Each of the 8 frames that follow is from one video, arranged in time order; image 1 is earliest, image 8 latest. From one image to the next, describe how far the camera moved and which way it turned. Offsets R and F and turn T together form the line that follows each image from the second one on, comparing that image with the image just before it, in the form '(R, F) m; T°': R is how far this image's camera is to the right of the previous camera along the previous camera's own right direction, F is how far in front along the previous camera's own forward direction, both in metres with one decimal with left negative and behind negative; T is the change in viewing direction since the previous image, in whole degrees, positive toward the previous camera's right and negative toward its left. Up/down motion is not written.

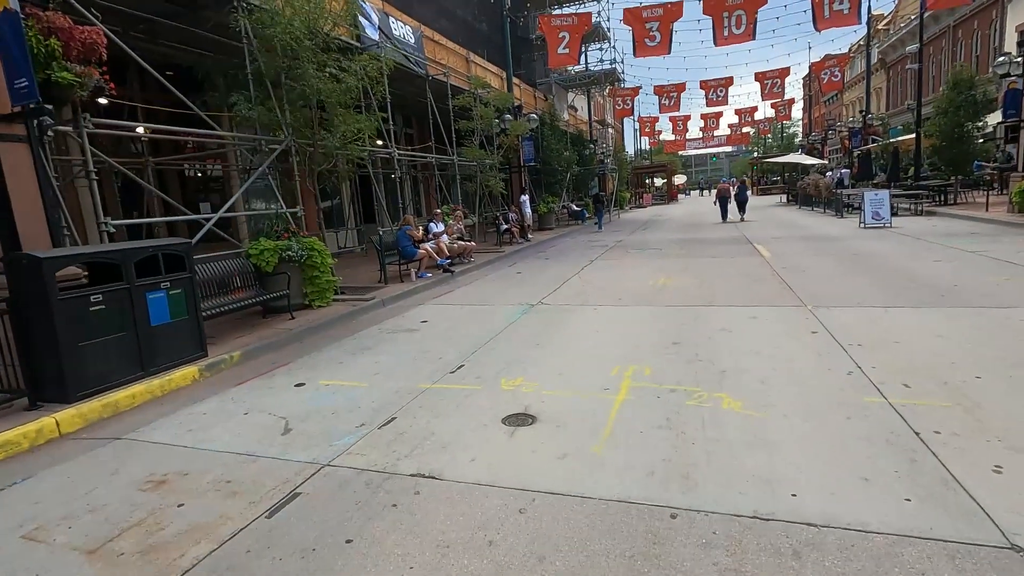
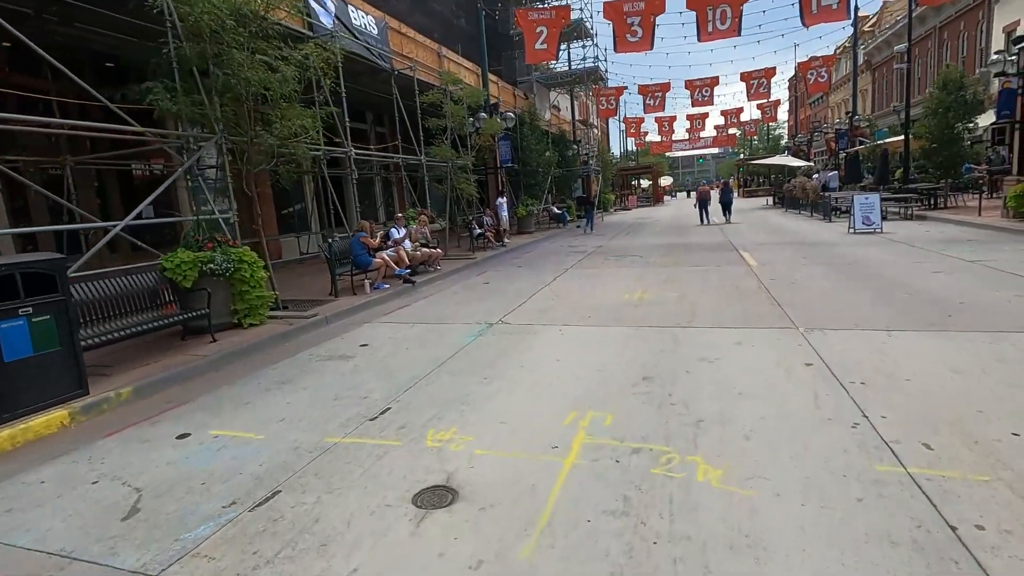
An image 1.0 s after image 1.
(+0.5, +1.0) m; +1°
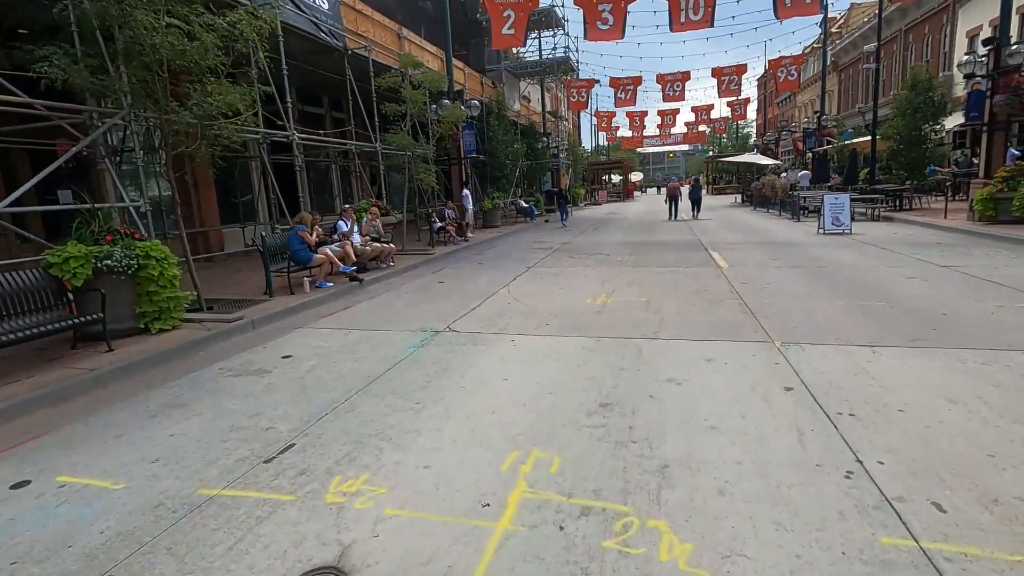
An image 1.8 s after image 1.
(+0.3, +0.8) m; +3°
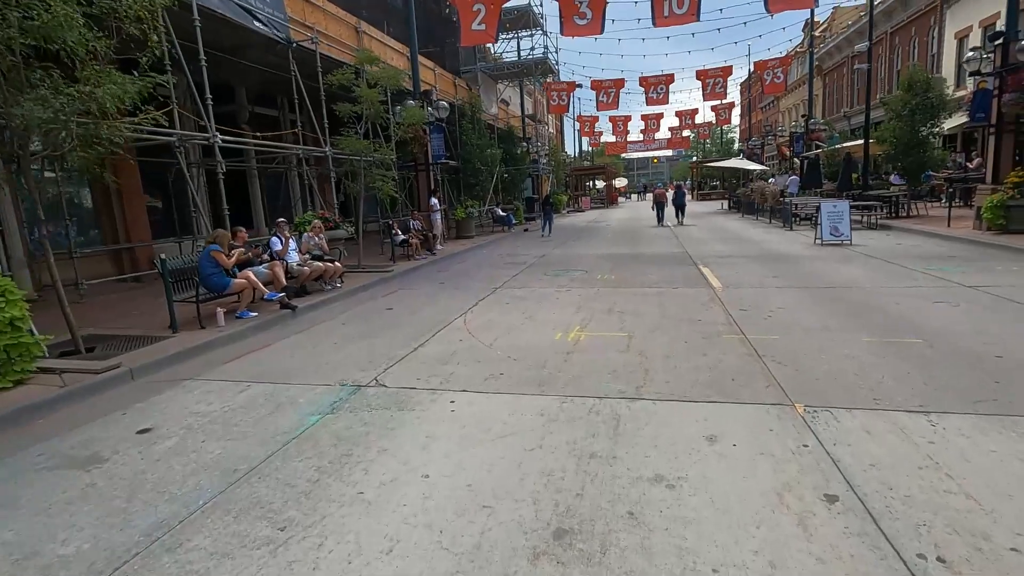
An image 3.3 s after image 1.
(+0.4, +1.5) m; +1°
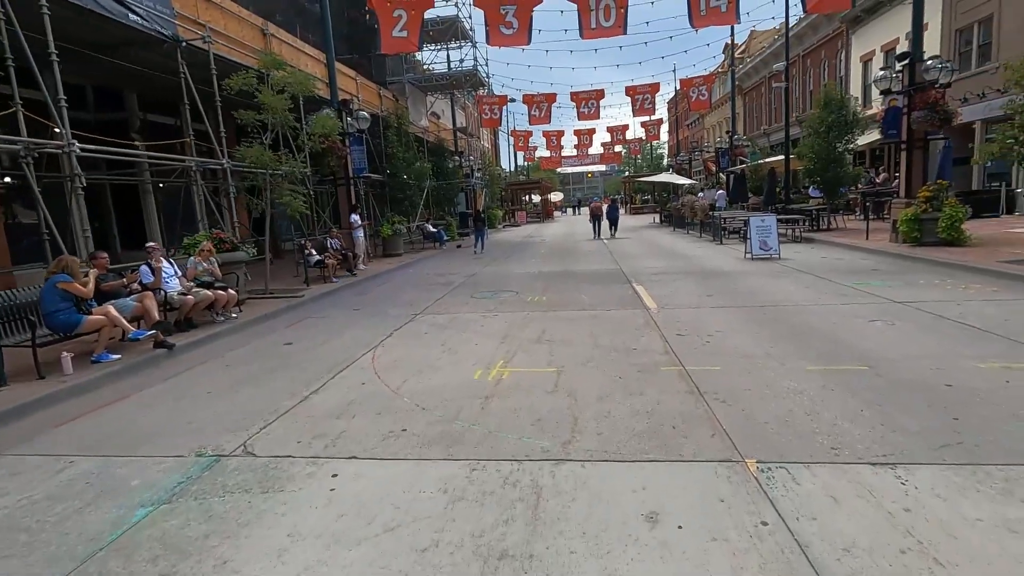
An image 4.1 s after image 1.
(+0.3, +0.8) m; +6°
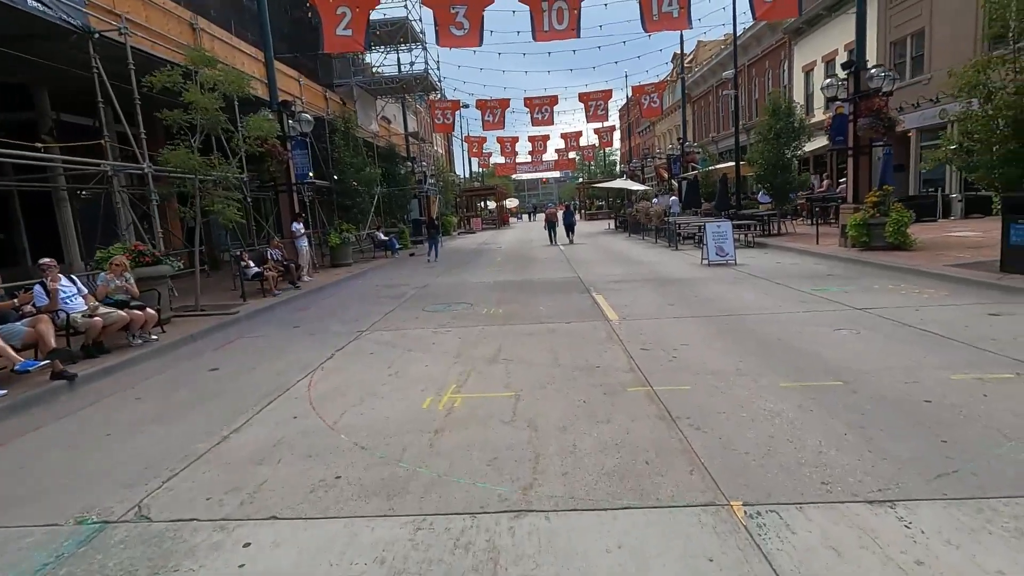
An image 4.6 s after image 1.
(+0.1, +0.6) m; +5°
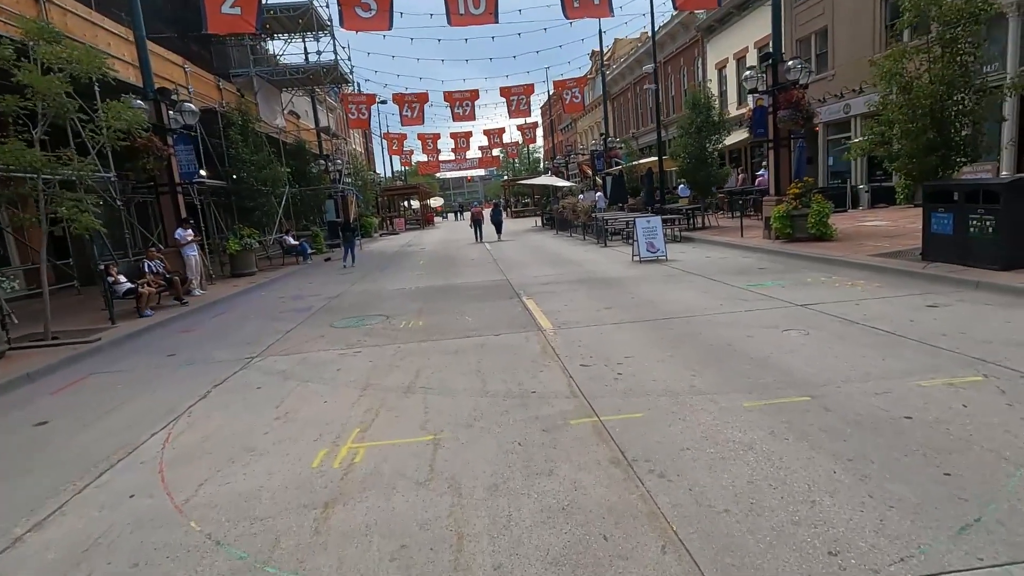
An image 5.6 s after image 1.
(+0.1, +1.0) m; +7°
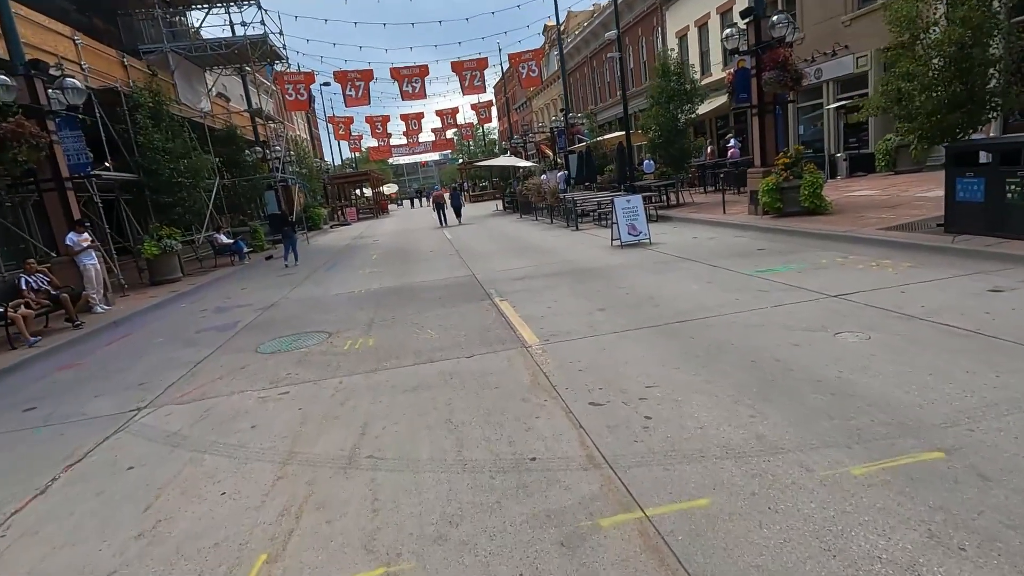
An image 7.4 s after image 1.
(-0.1, +1.7) m; +4°
